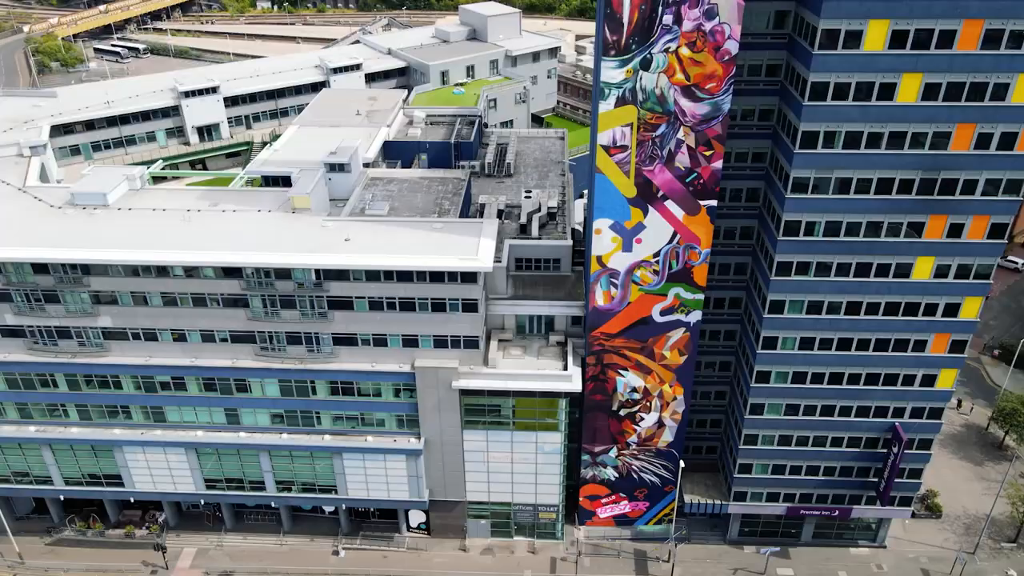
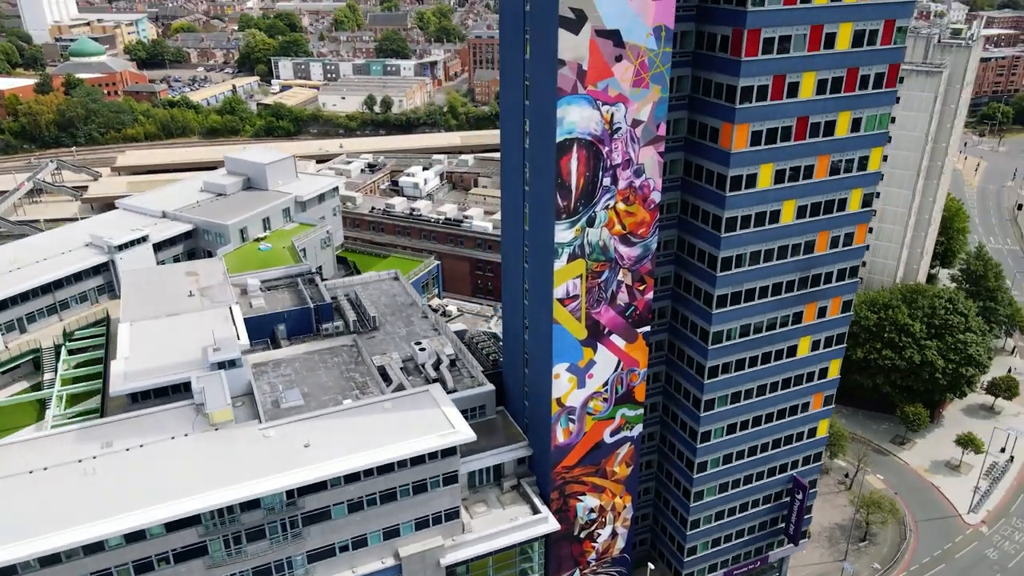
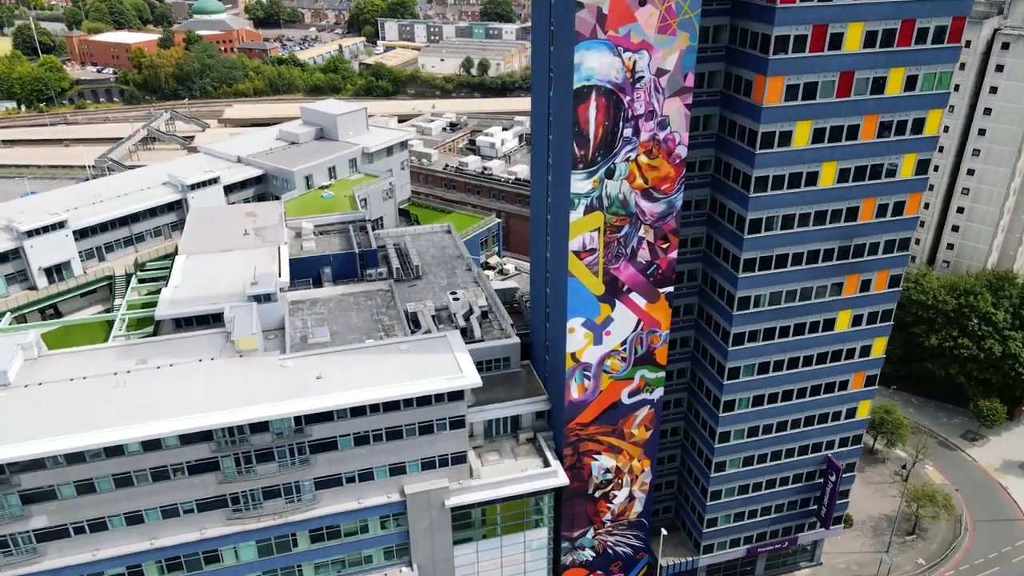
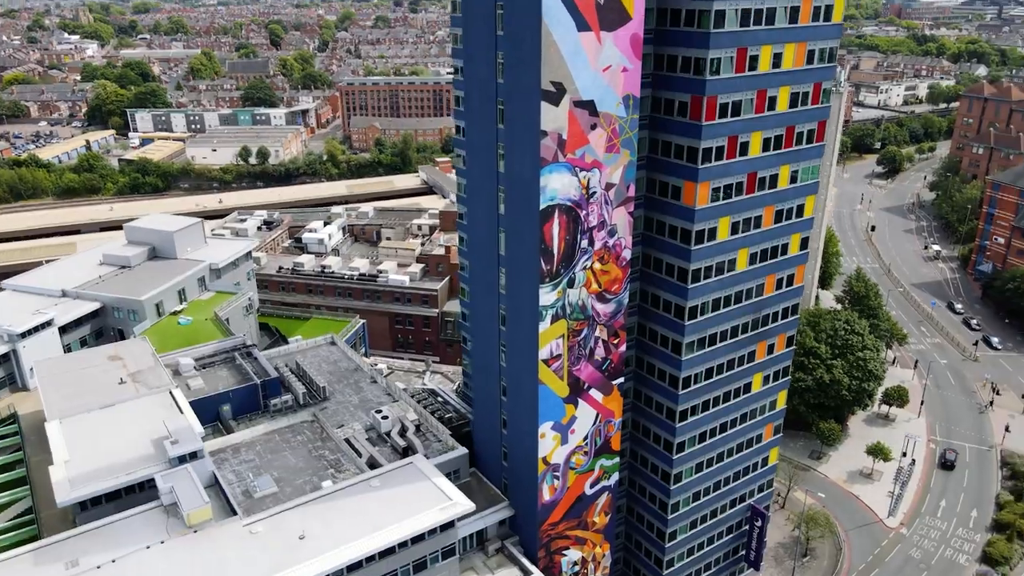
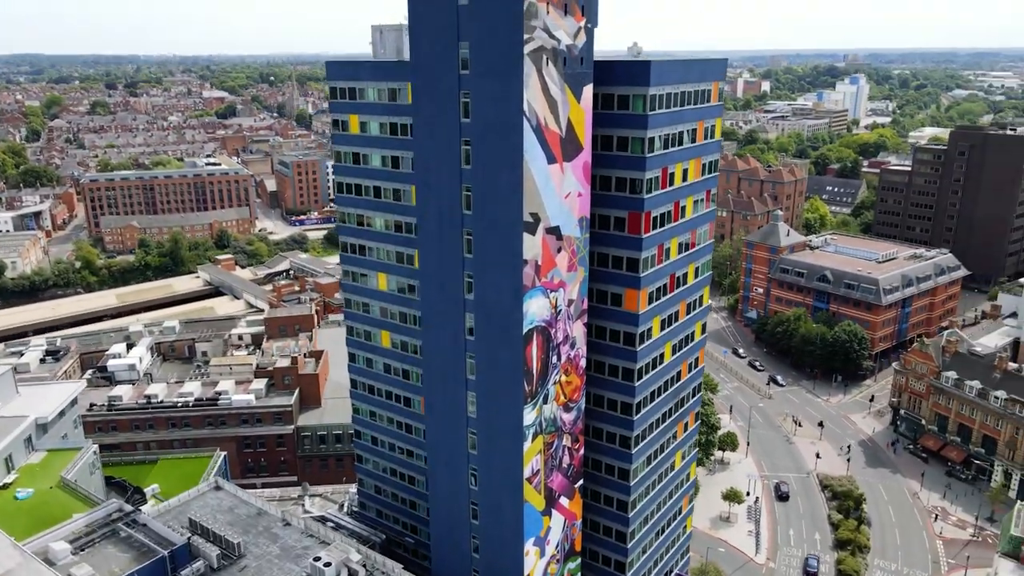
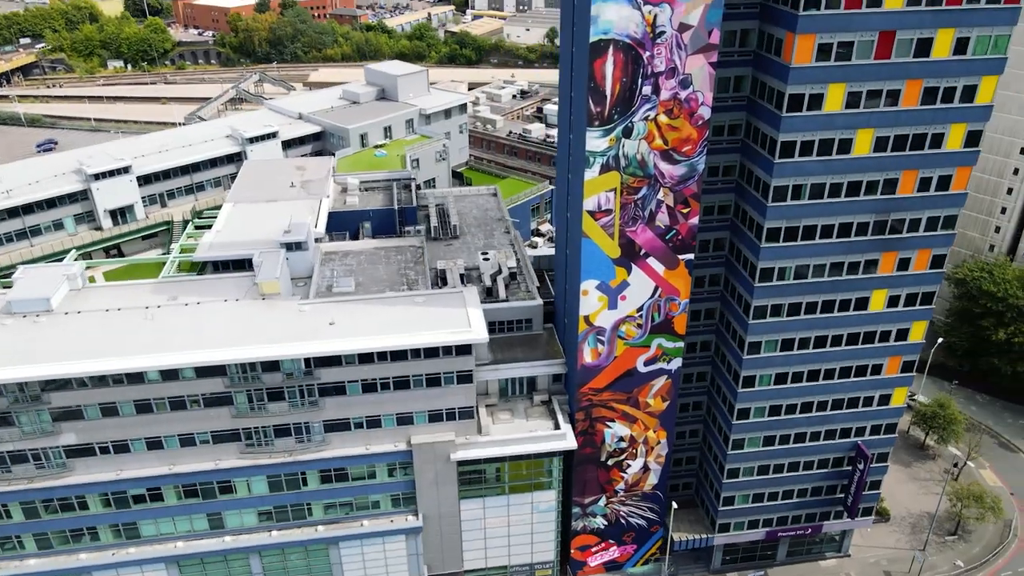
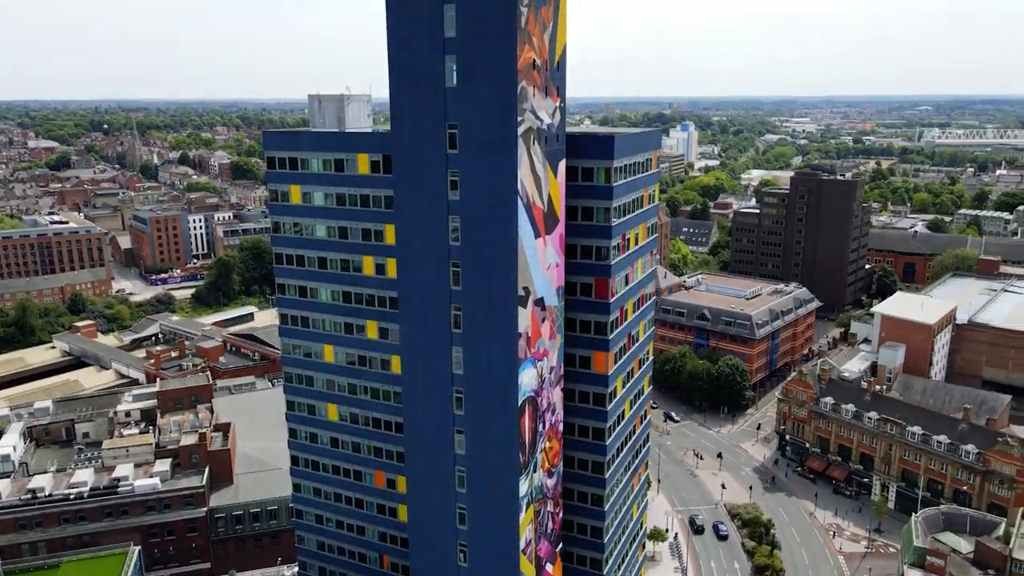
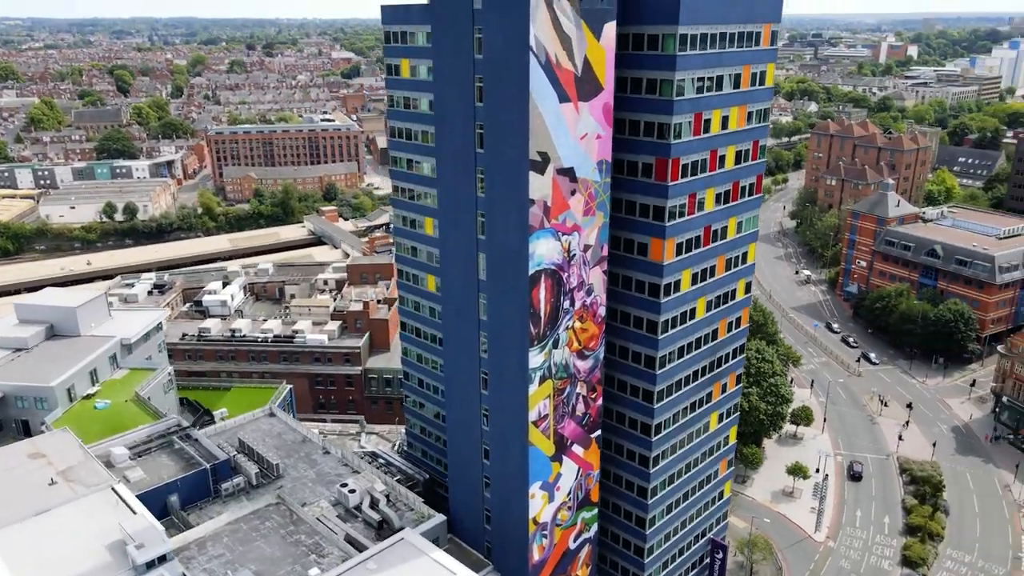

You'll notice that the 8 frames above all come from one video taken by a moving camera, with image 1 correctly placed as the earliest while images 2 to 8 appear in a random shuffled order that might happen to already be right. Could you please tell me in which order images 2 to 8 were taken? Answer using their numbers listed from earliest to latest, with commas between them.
6, 3, 2, 4, 8, 5, 7
